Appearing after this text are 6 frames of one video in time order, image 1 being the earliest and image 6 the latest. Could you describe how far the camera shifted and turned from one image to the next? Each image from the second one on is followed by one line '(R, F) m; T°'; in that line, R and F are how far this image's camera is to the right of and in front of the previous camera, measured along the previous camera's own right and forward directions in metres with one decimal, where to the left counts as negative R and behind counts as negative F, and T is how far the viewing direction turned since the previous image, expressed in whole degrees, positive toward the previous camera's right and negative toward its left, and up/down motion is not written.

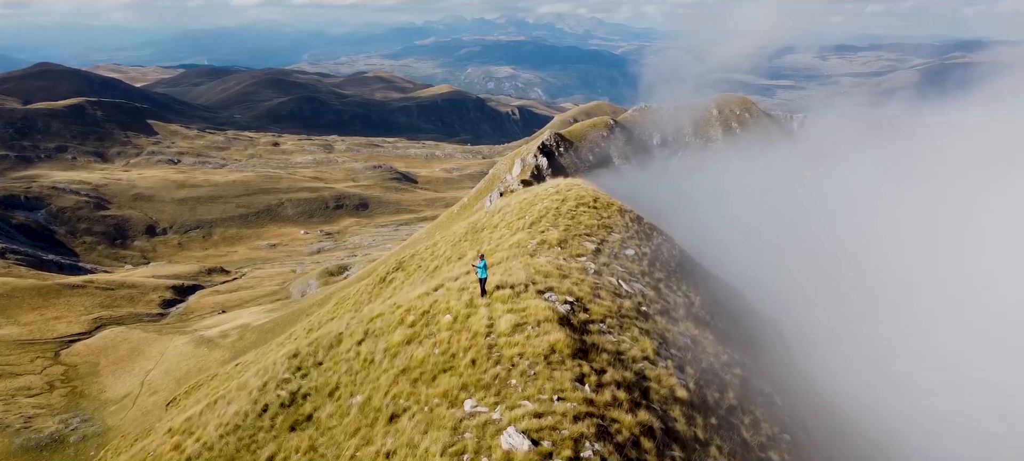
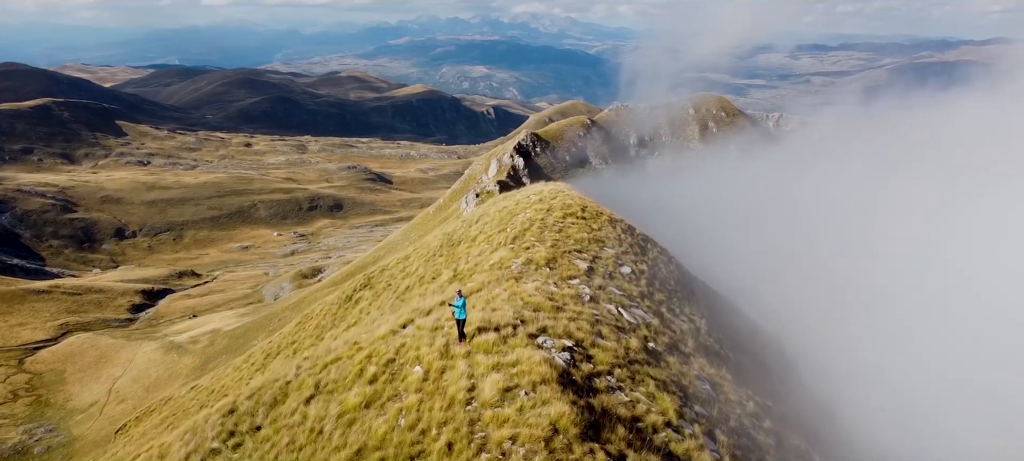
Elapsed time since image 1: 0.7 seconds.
(+2.9, -2.2) m; +2°
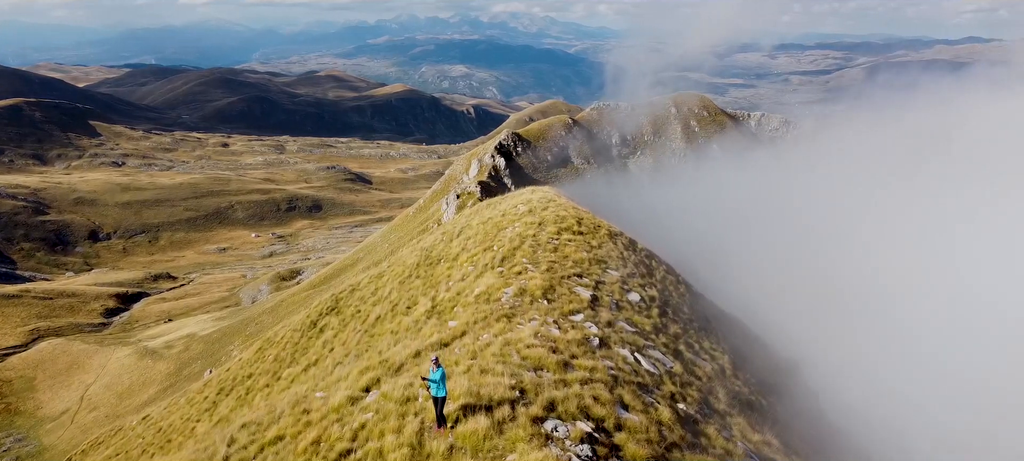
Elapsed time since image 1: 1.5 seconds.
(+2.3, -1.6) m; +2°
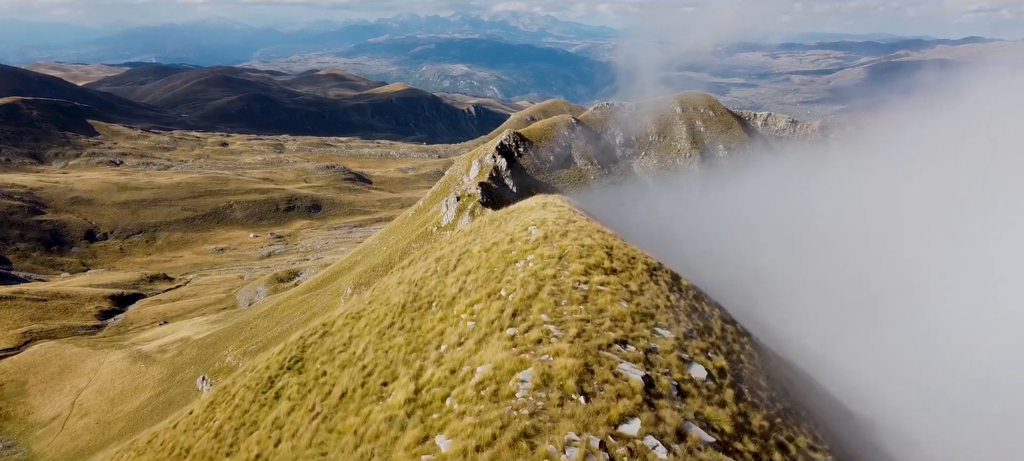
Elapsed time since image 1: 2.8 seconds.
(-0.3, +1.8) m; 0°
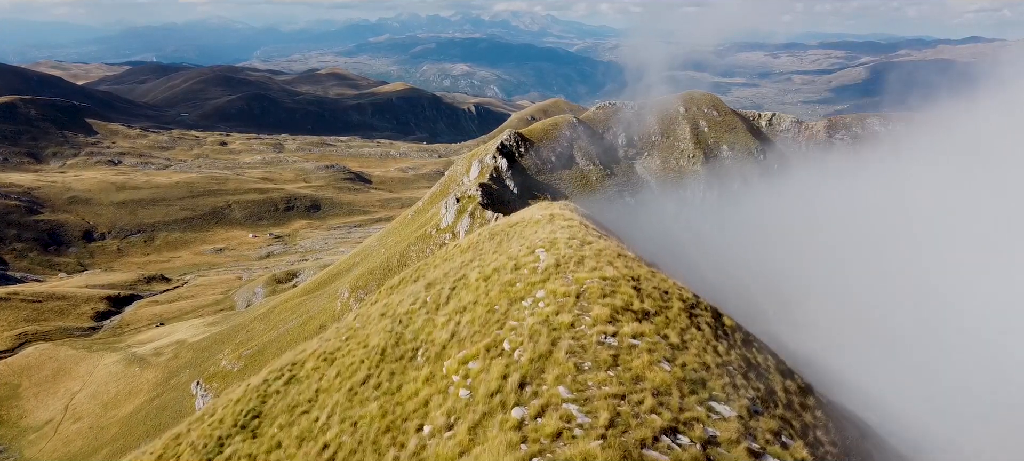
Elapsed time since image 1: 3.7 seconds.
(-0.1, +1.2) m; 0°
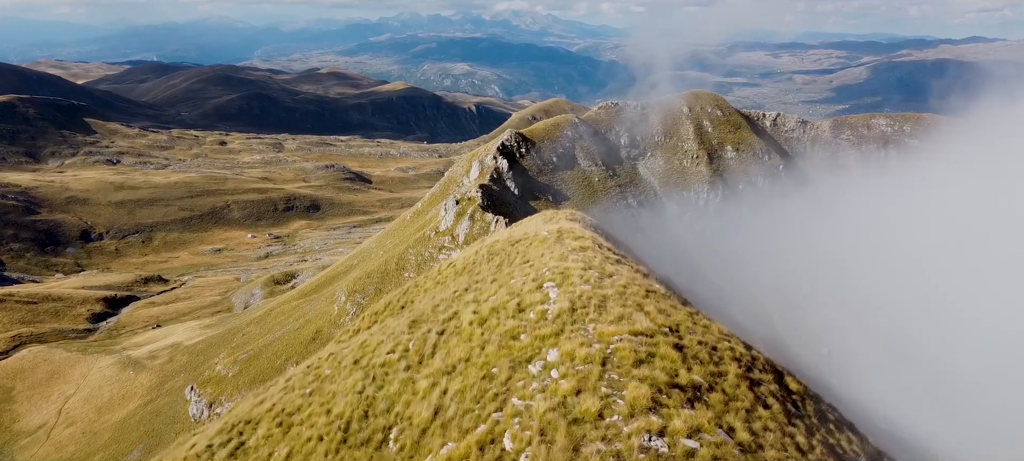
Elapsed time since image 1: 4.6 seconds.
(-0.1, +1.2) m; 0°
